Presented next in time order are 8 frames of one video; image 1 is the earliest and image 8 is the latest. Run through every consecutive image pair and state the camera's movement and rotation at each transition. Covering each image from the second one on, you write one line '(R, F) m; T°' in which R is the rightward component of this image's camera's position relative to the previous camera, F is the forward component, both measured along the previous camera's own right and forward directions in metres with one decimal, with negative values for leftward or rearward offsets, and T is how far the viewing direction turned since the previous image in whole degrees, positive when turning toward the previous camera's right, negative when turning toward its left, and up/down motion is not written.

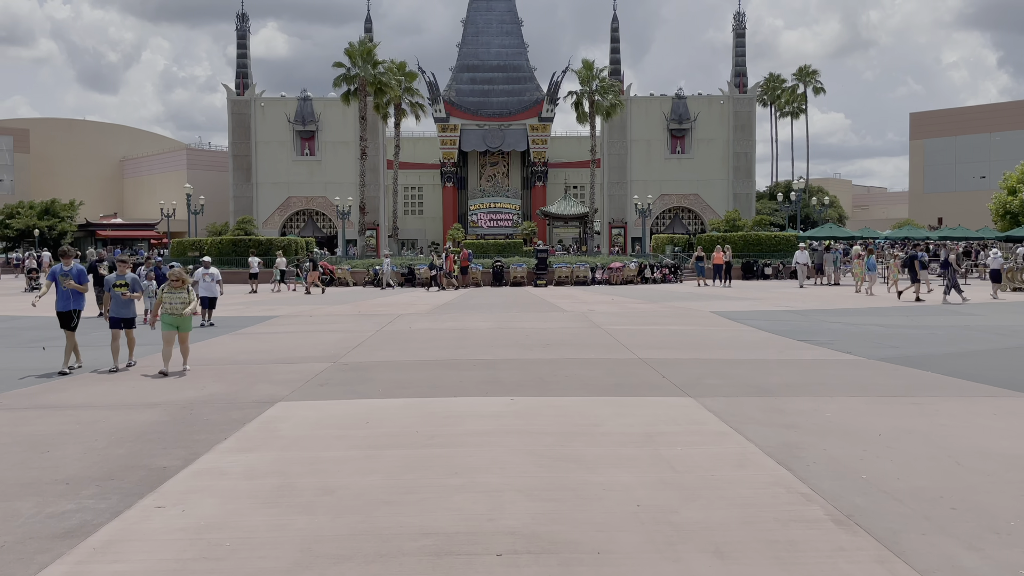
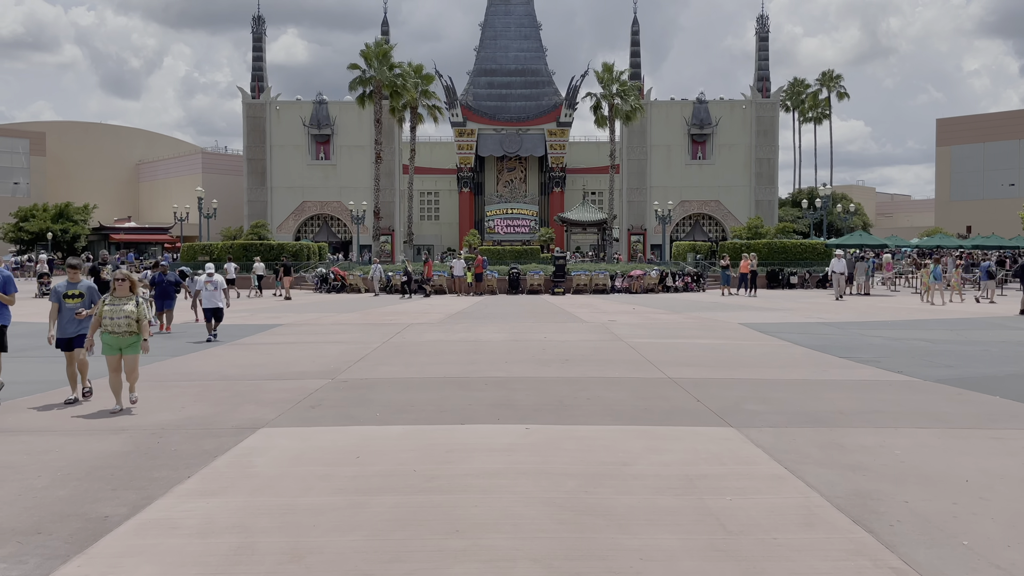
(0.0, +1.1) m; -1°
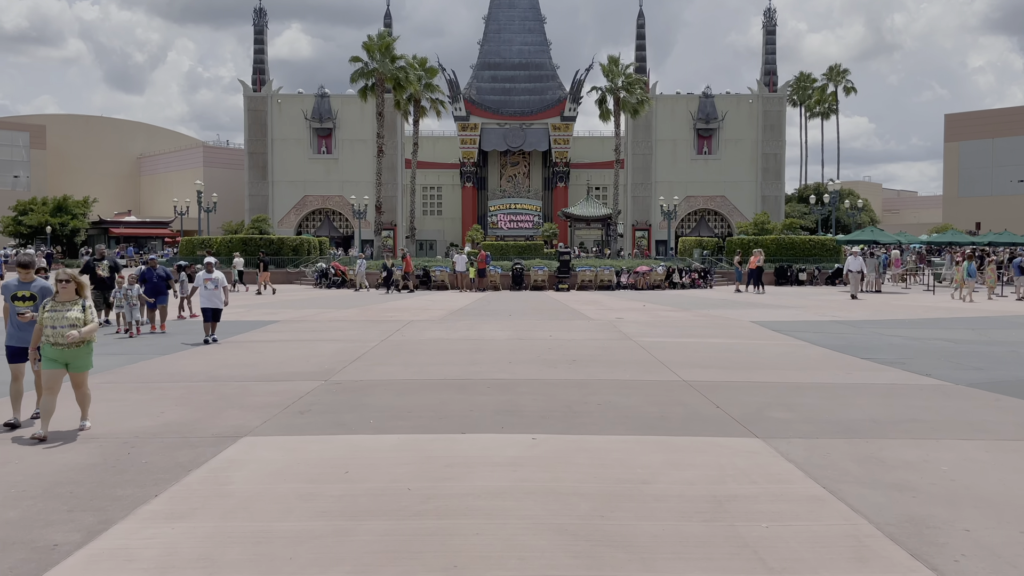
(0.0, +0.7) m; 0°
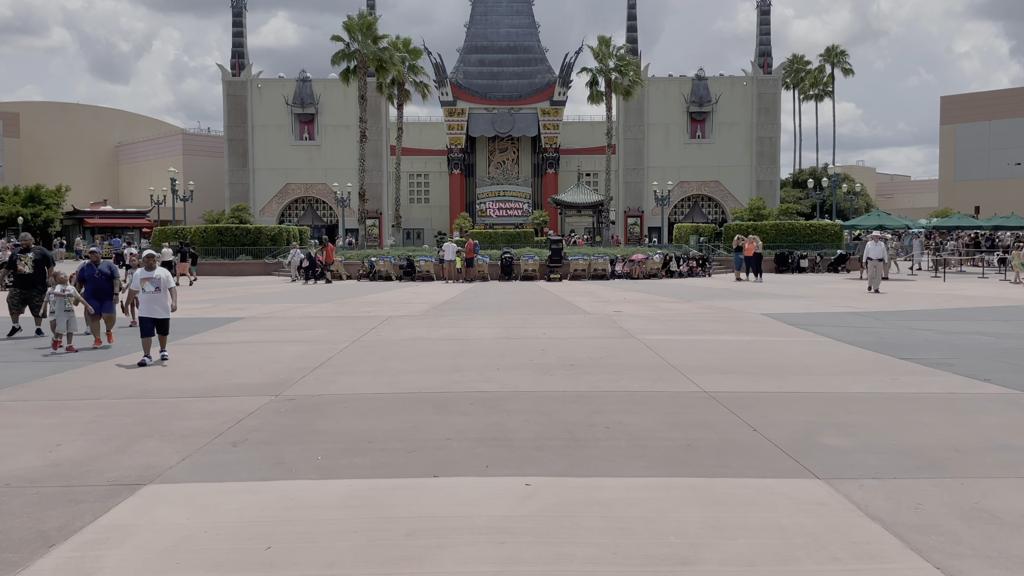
(0.0, +1.7) m; +1°
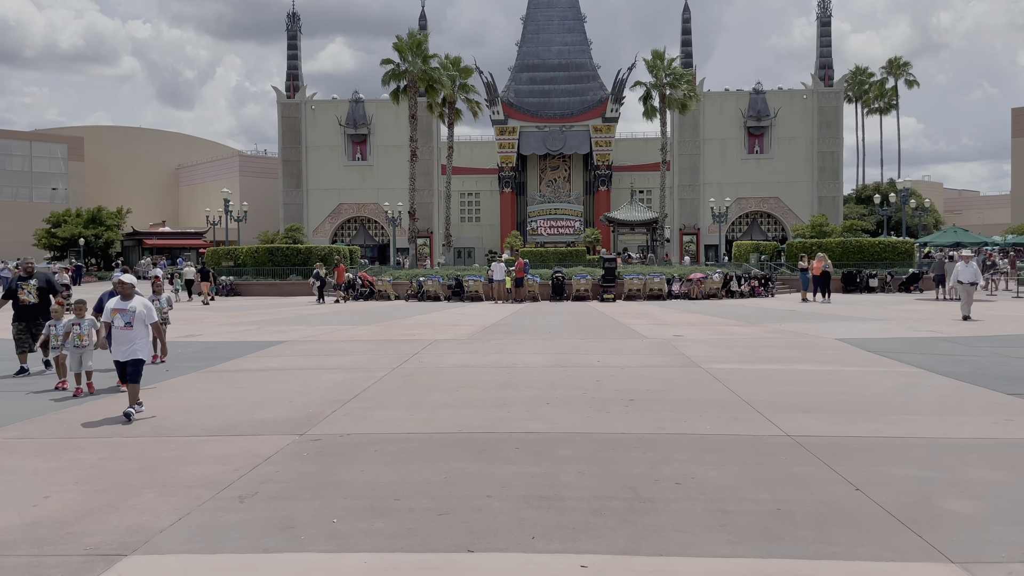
(0.0, +1.0) m; -4°
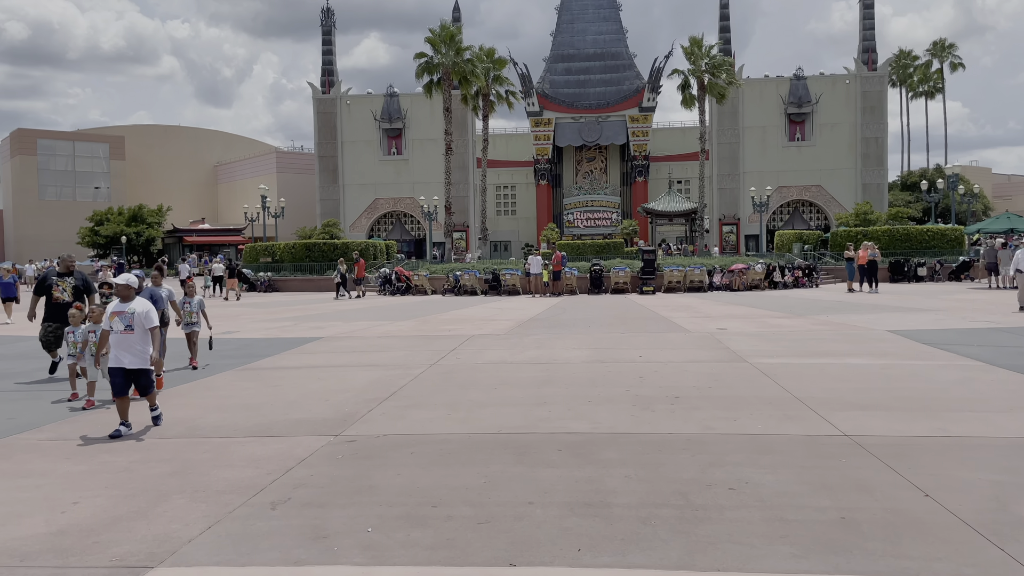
(0.0, +0.3) m; -3°
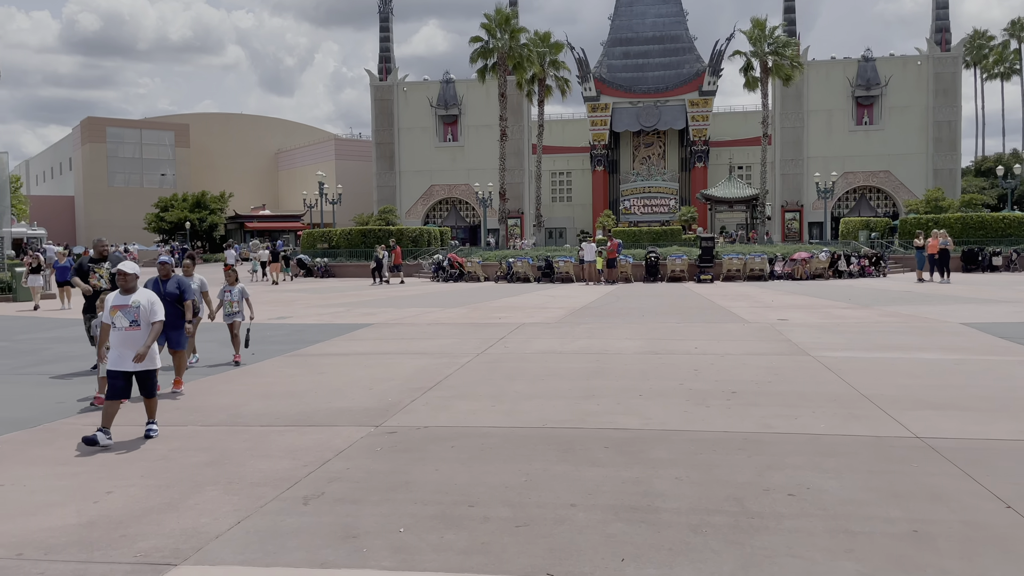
(+0.1, +0.3) m; -4°
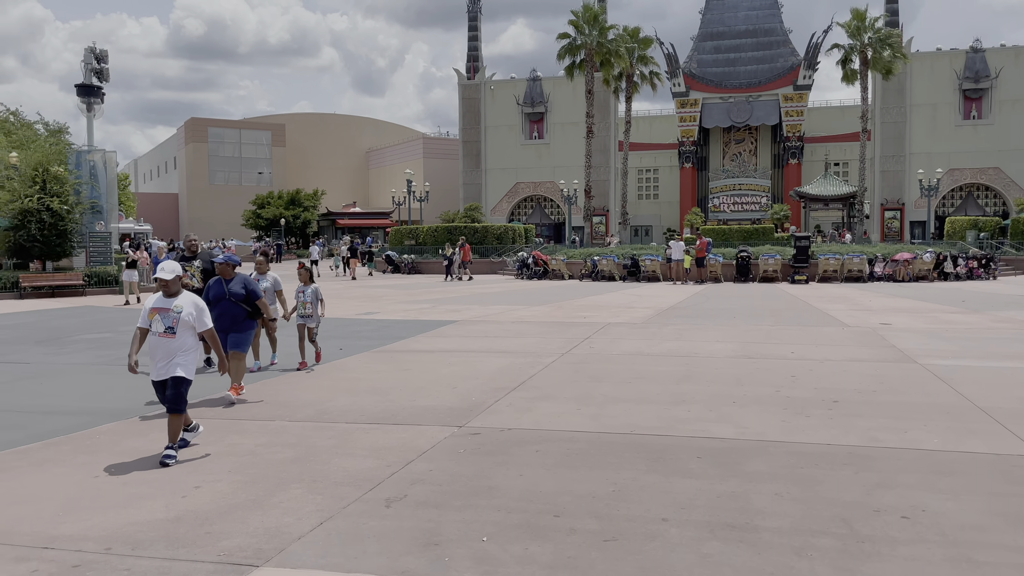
(0.0, +0.2) m; -6°
